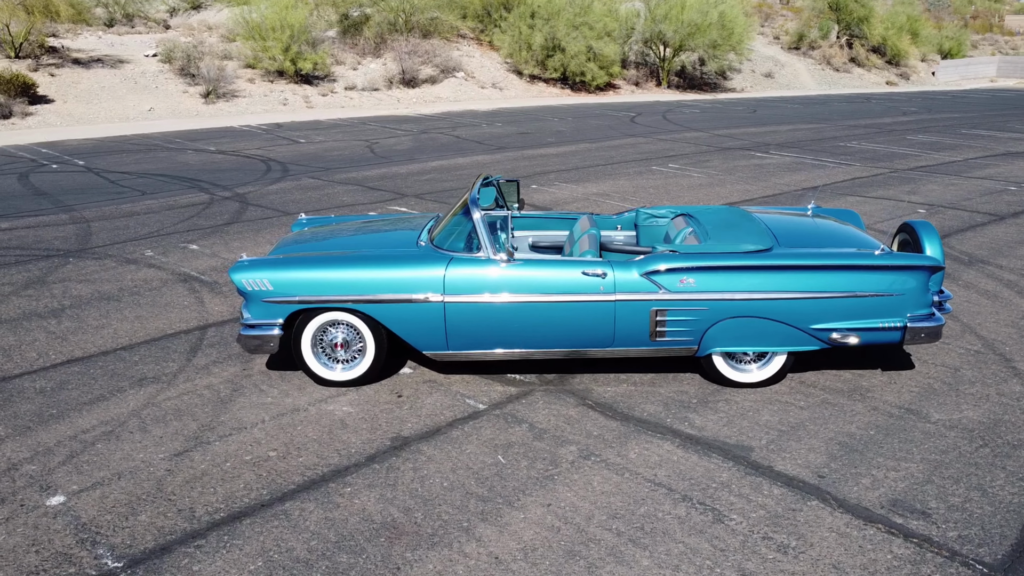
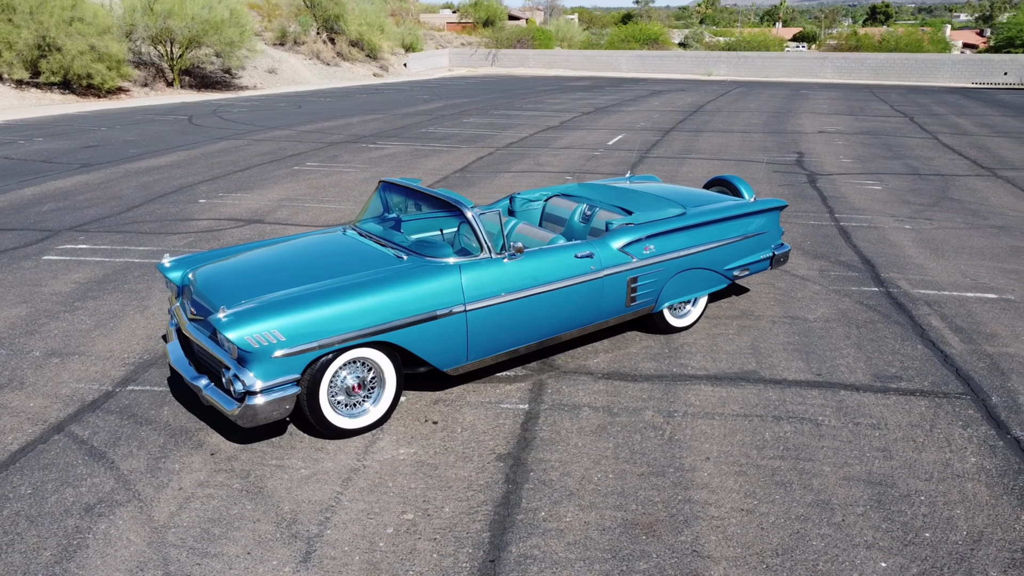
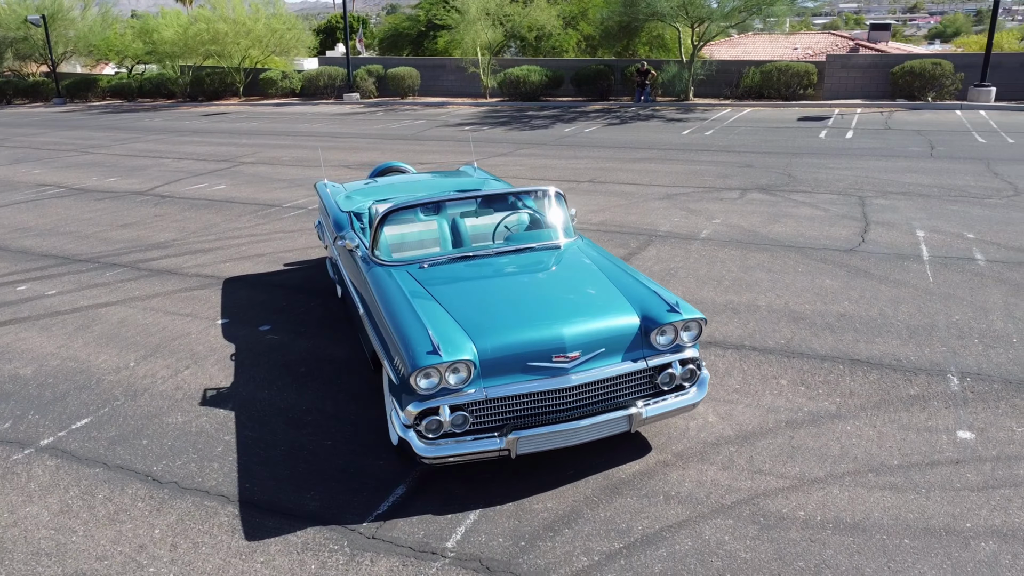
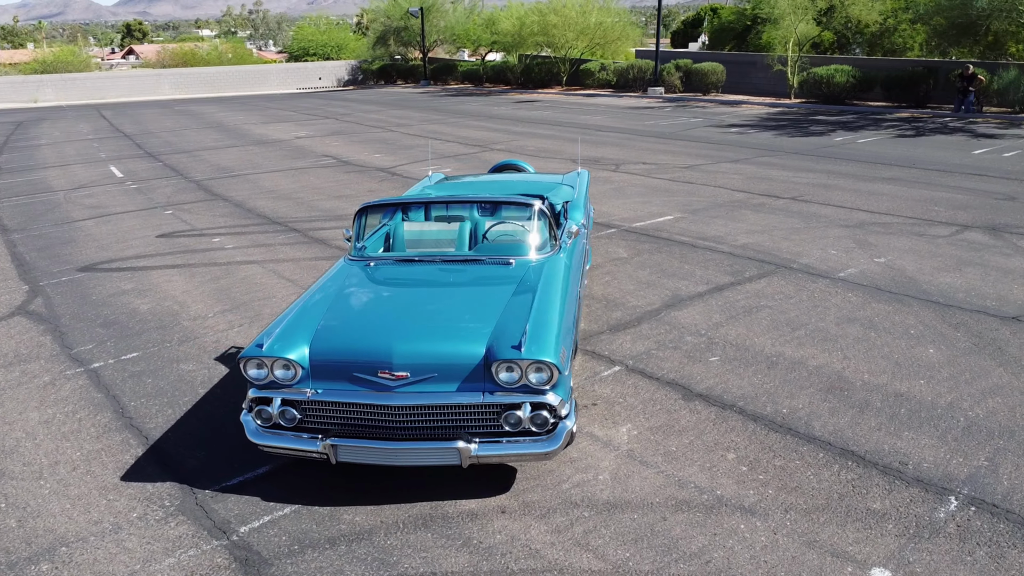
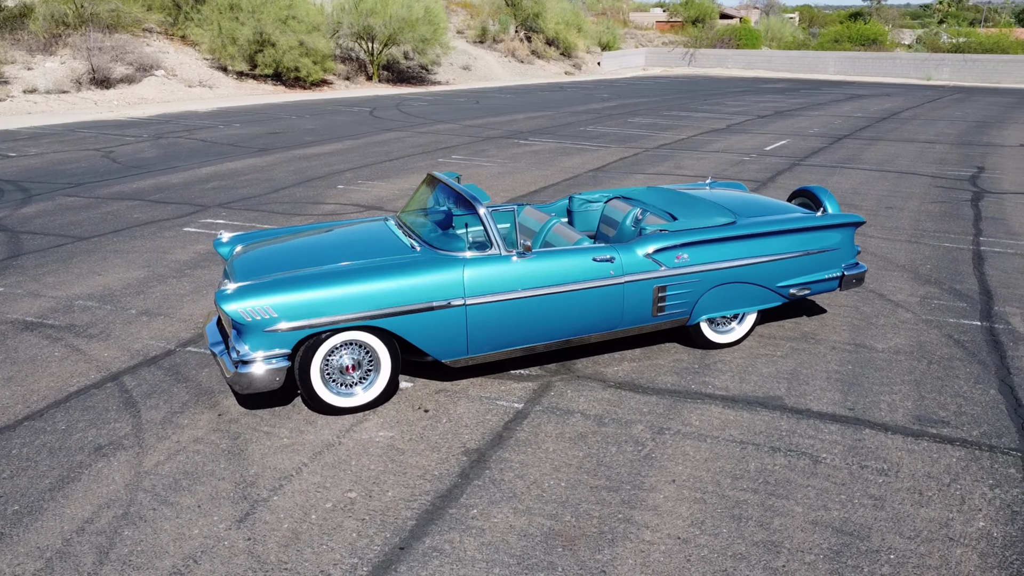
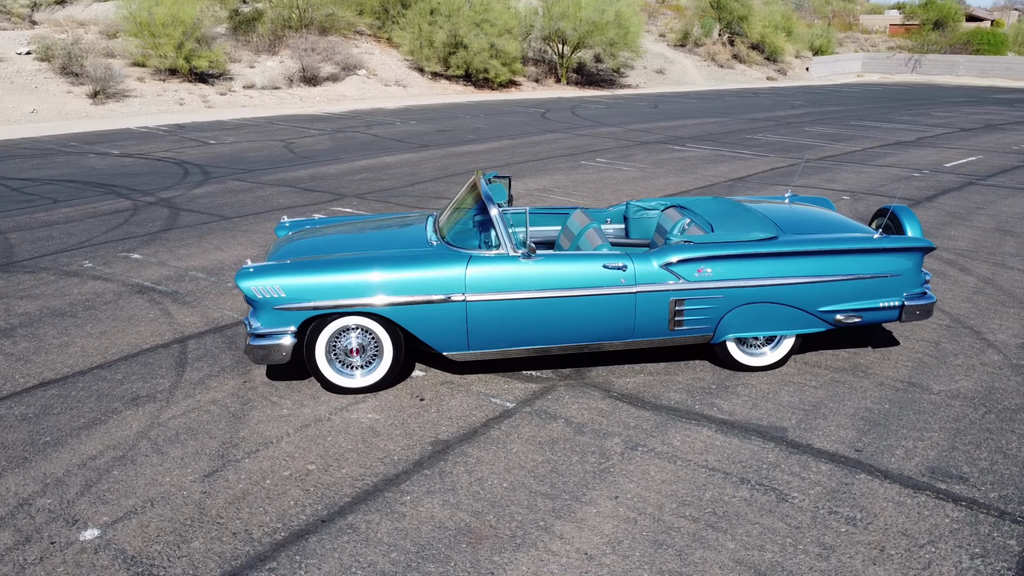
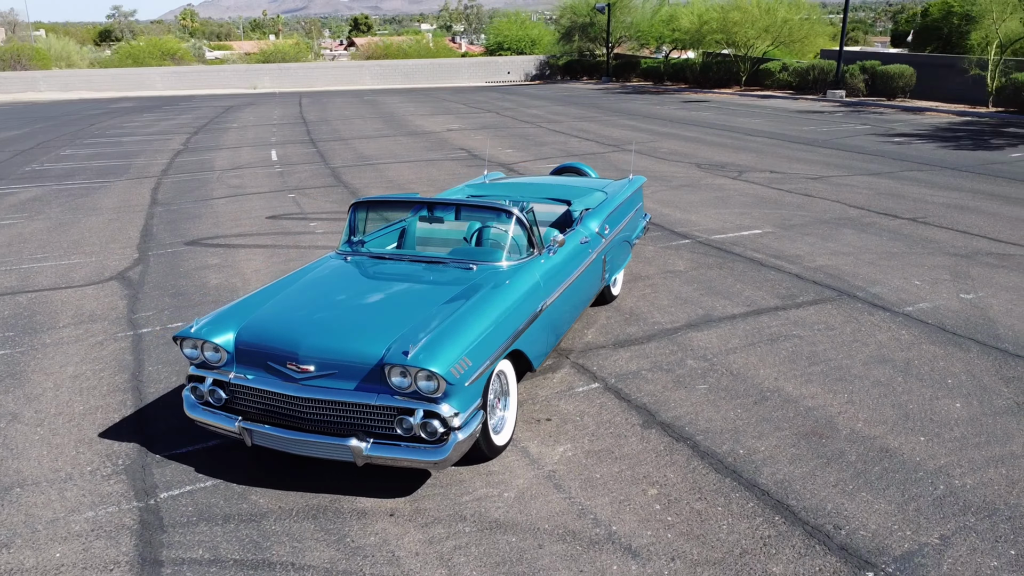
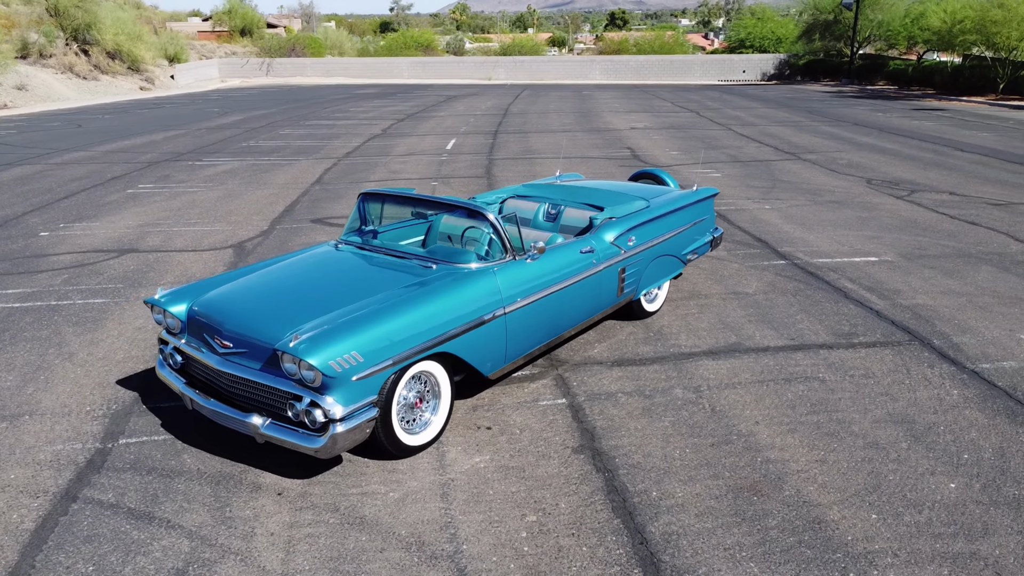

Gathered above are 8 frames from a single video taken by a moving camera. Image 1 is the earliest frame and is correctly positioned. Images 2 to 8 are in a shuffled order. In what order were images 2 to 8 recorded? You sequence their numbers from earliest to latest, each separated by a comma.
6, 5, 2, 8, 7, 4, 3
